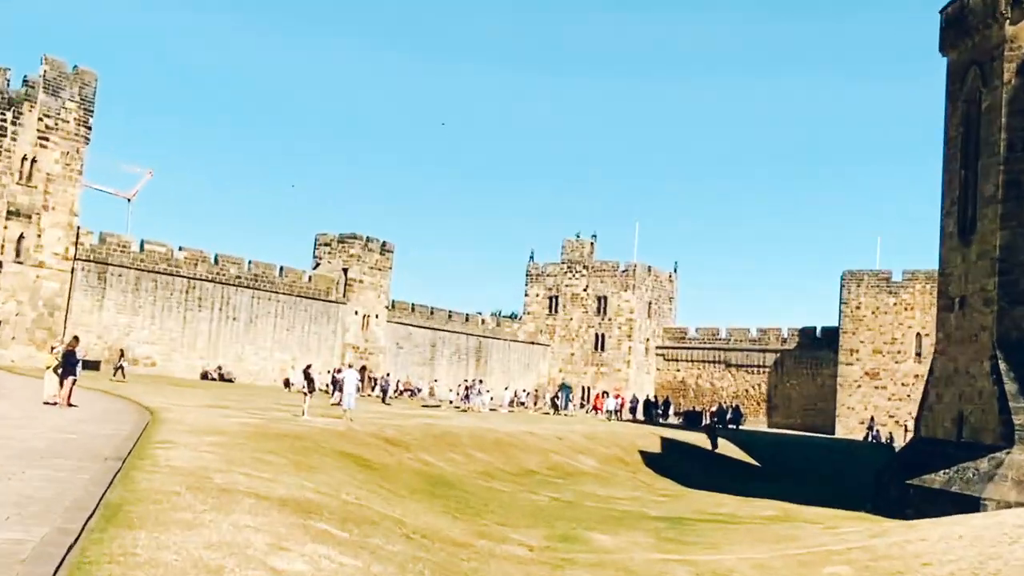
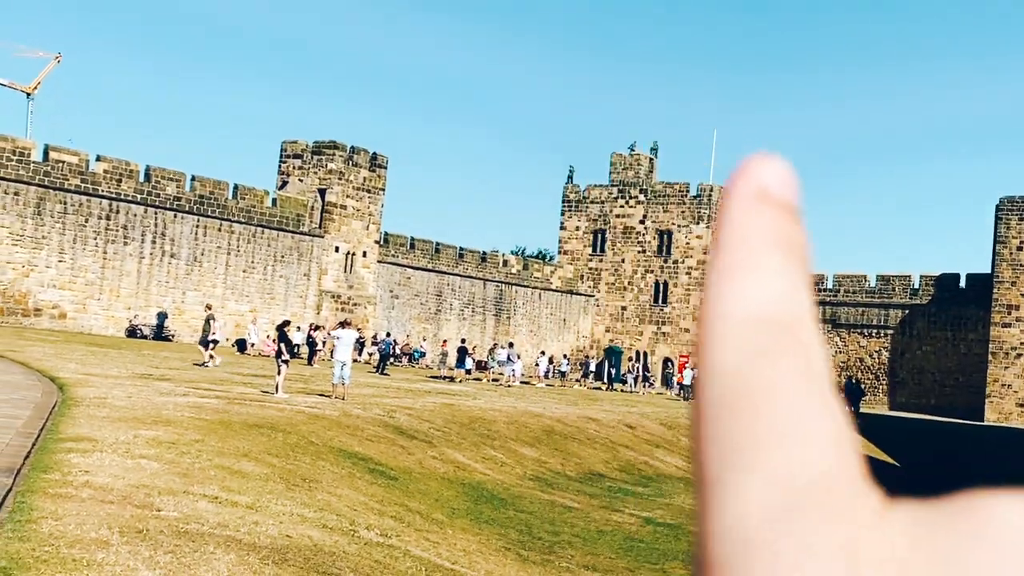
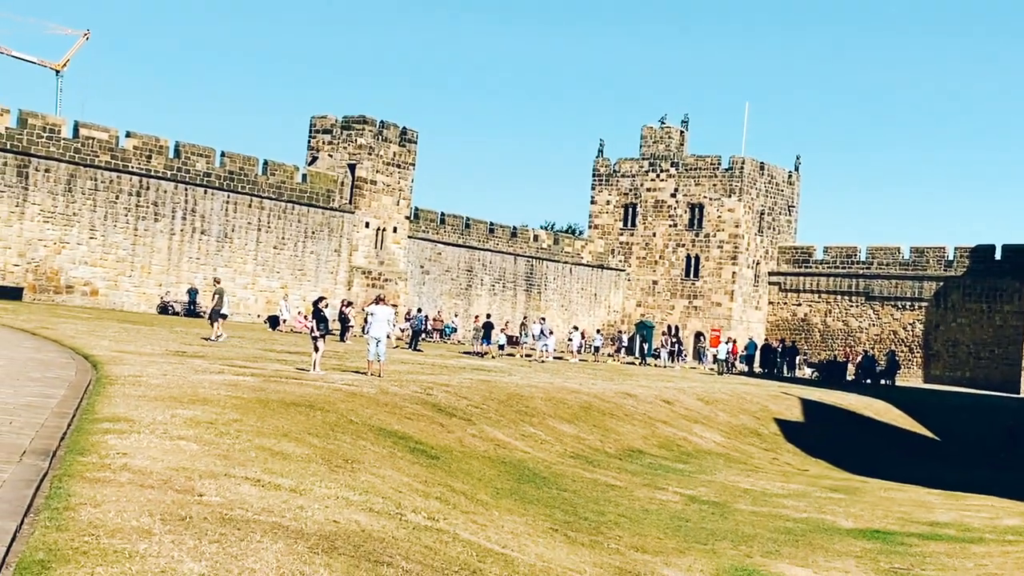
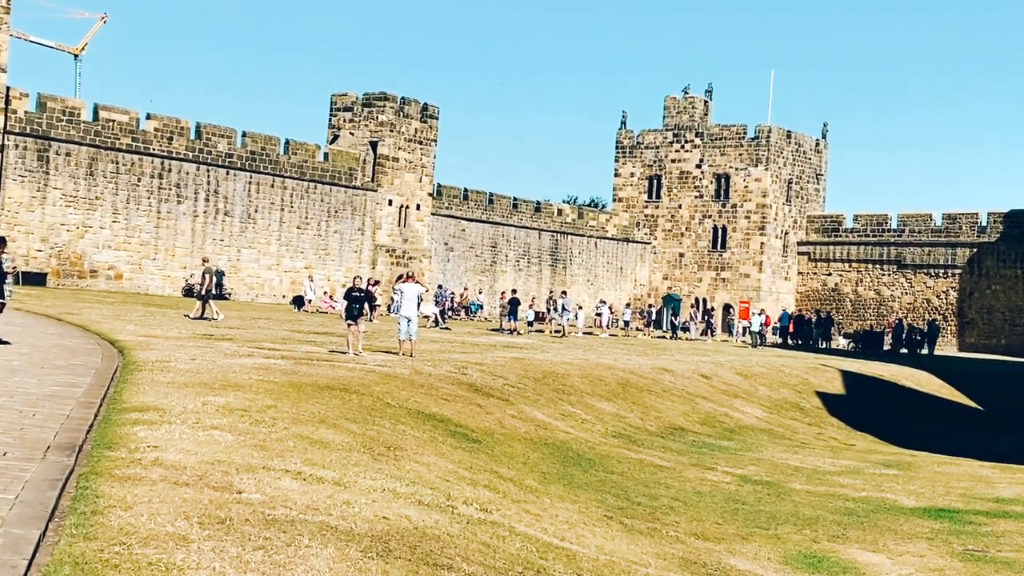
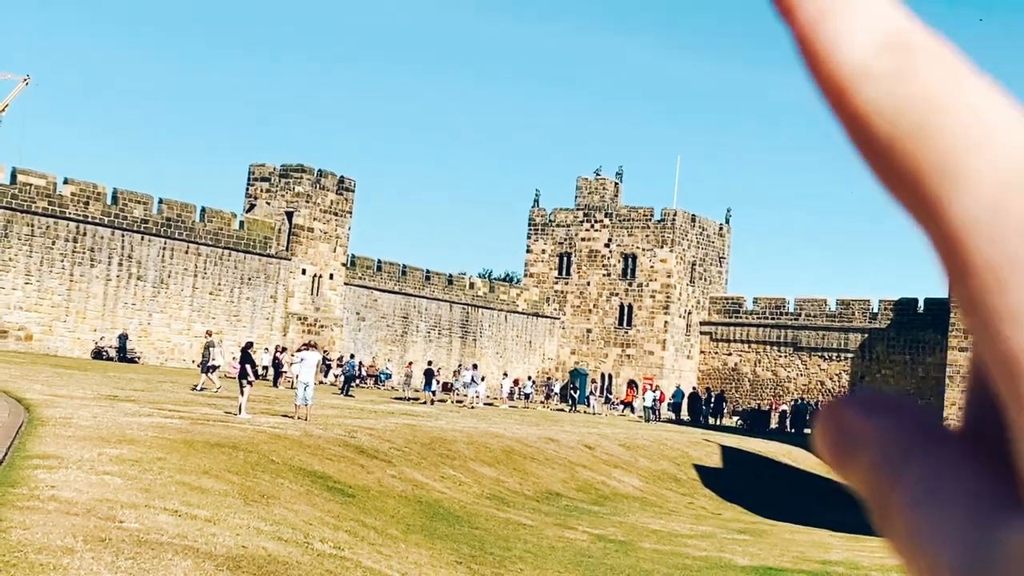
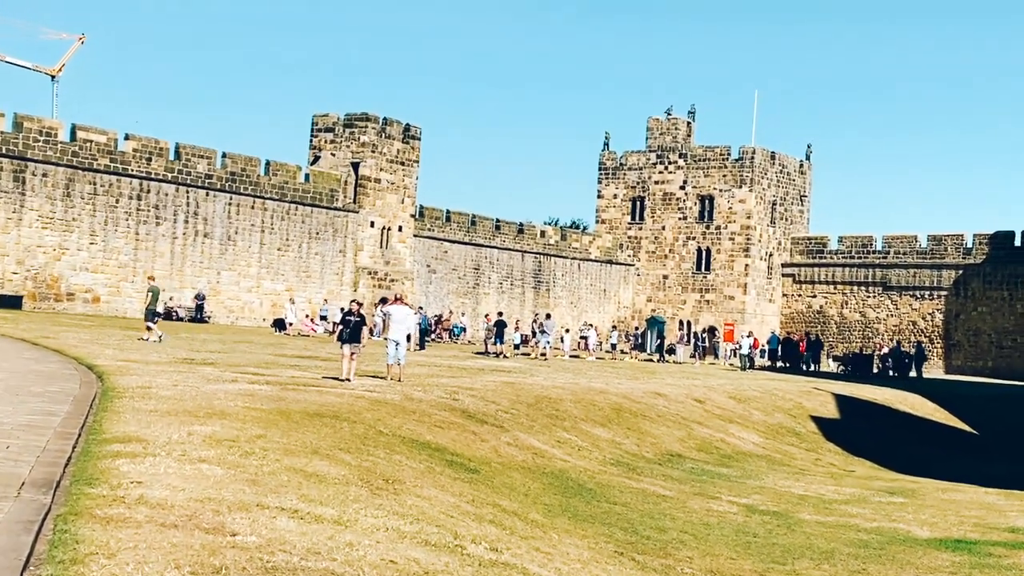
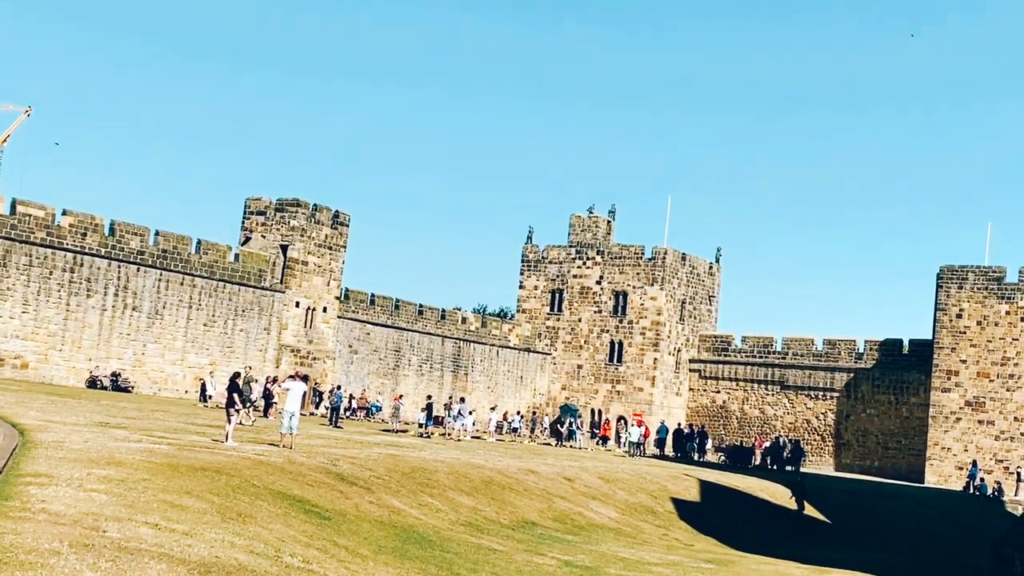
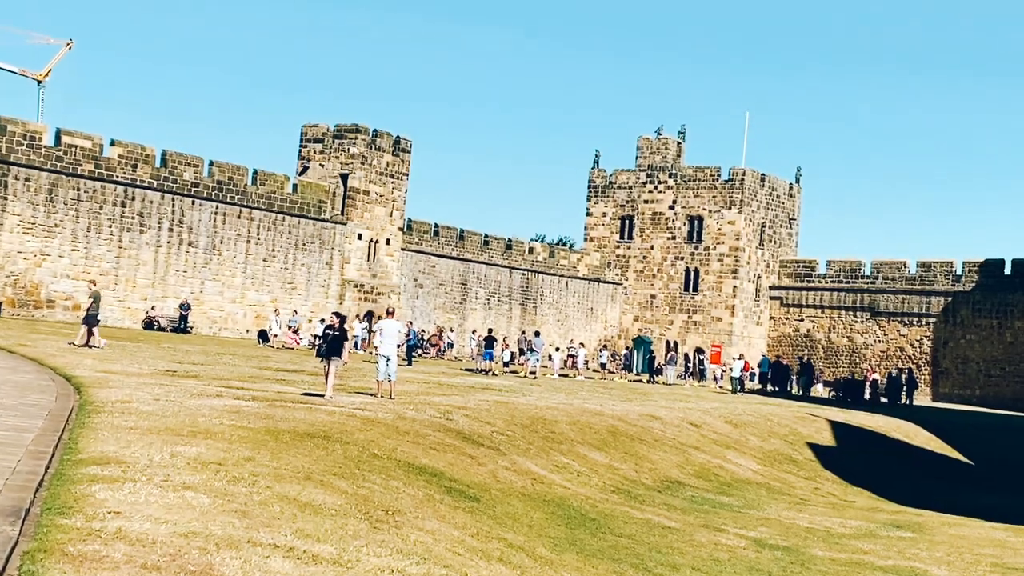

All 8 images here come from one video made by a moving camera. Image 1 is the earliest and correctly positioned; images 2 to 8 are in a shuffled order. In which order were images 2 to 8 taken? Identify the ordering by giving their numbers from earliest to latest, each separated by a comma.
7, 5, 2, 3, 4, 6, 8
